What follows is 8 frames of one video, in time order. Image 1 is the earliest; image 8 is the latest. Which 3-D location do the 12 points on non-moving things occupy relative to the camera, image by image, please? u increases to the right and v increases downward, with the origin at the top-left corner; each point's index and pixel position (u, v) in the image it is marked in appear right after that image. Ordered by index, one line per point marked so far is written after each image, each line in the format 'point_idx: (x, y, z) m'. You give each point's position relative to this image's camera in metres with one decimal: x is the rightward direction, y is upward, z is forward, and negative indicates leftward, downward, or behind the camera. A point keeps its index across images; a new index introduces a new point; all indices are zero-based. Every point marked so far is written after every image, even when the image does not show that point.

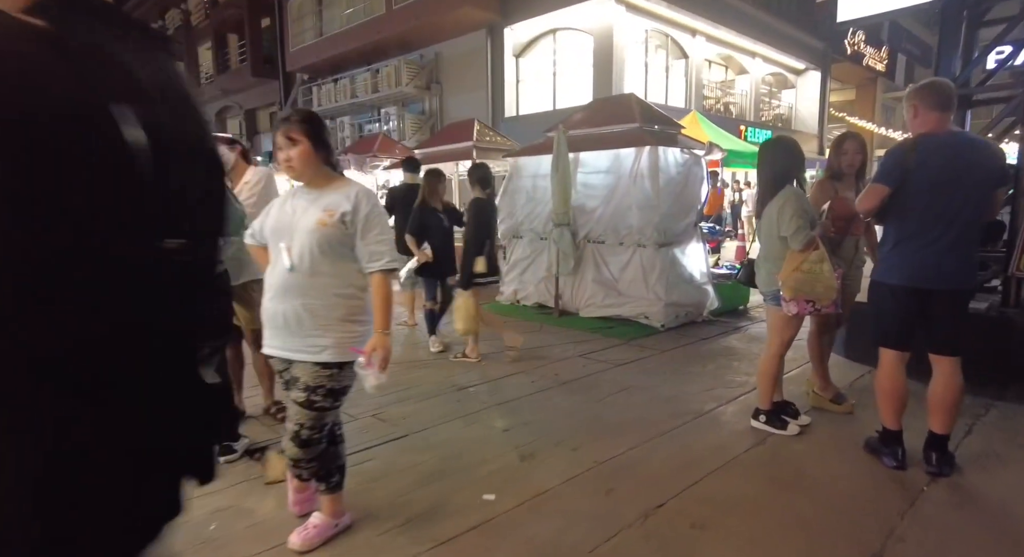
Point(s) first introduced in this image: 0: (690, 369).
0: (+1.5, -0.8, +5.1) m
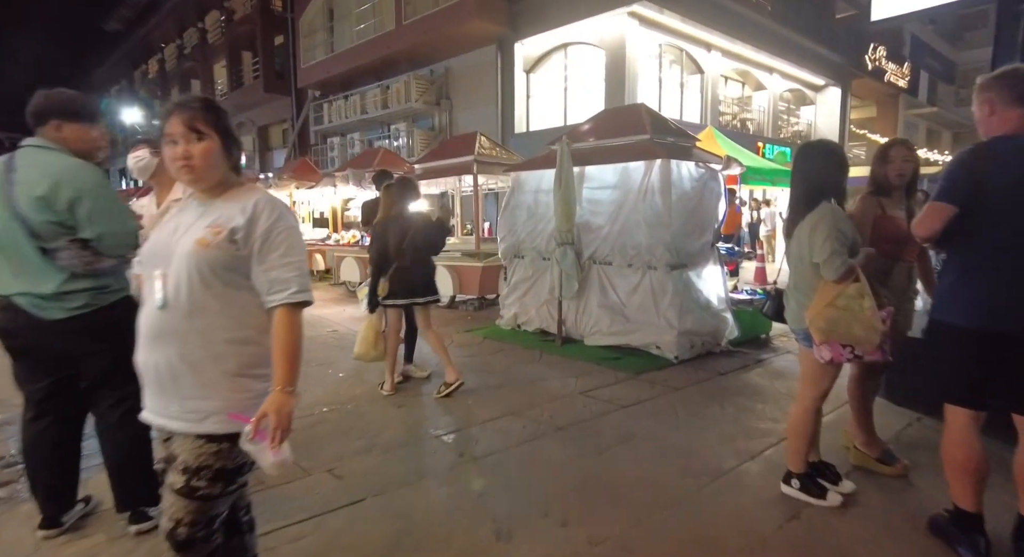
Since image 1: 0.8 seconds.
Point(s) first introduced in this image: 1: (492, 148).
0: (+1.5, -1.0, +4.5) m
1: (-0.3, +2.1, +9.5) m
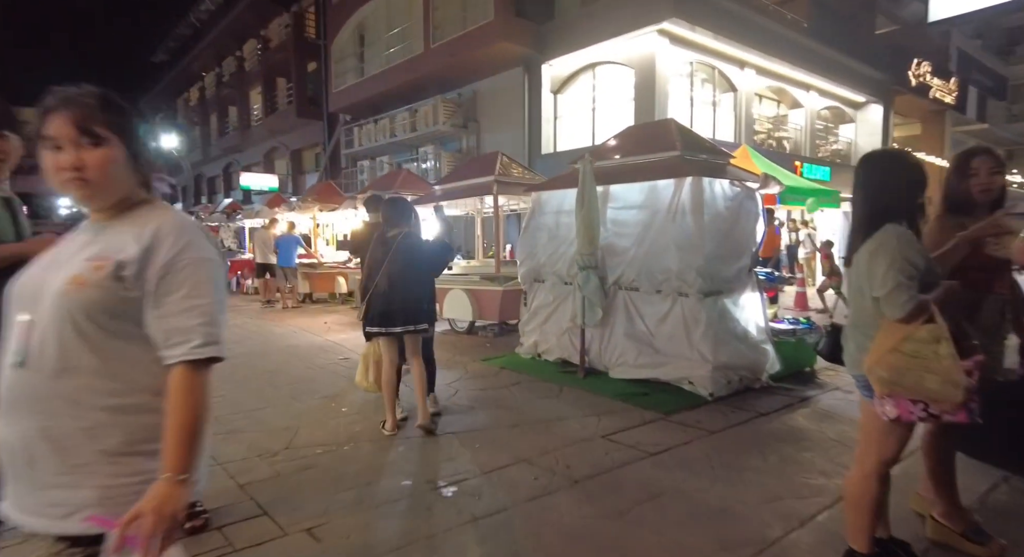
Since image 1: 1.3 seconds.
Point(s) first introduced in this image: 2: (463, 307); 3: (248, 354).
0: (+1.5, -1.2, +3.9) m
1: (0.0, +1.7, +9.1) m
2: (-0.7, -0.4, +8.9) m
3: (-3.5, -1.0, +7.9) m
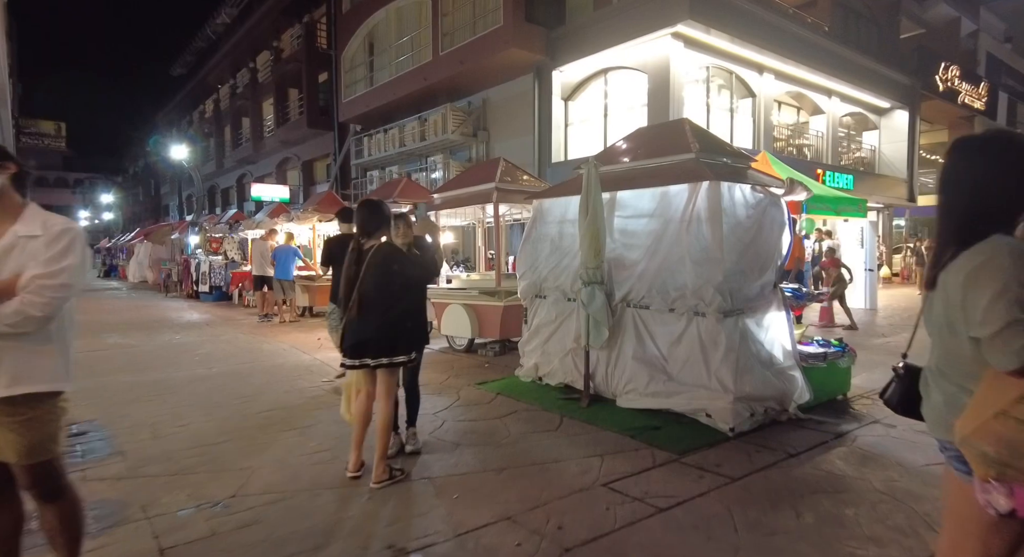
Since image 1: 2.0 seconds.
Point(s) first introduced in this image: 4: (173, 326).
0: (+1.4, -1.3, +3.2) m
1: (0.0, +1.5, +8.6) m
2: (-0.7, -0.6, +8.3) m
3: (-3.5, -1.2, +7.4) m
4: (-7.6, -1.1, +13.2) m
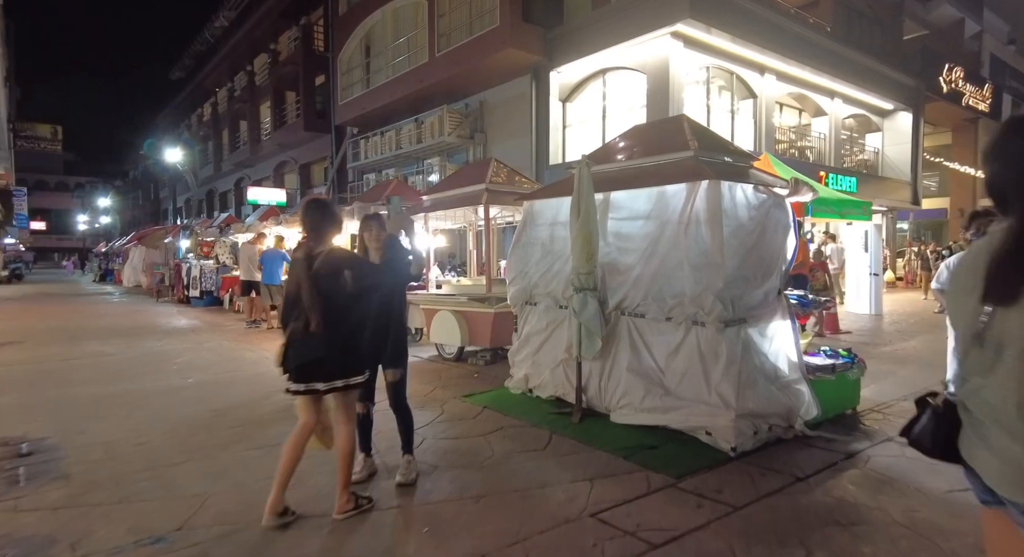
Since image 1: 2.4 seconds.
0: (+1.3, -1.4, +2.8) m
1: (-0.1, +1.4, +8.2) m
2: (-0.8, -0.7, +7.9) m
3: (-3.7, -1.3, +7.0) m
4: (-7.7, -1.2, +12.8) m
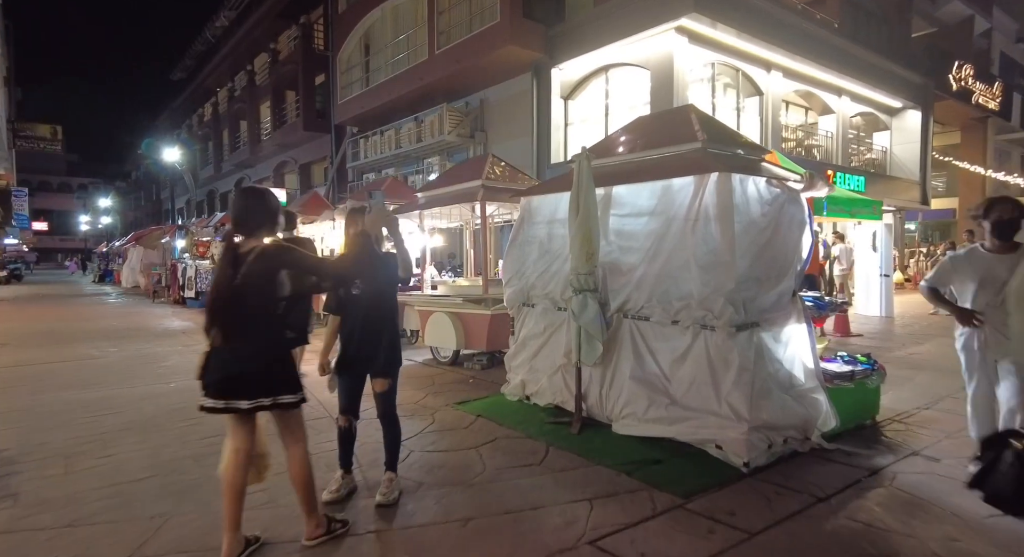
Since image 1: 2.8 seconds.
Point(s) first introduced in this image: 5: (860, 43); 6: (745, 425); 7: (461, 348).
0: (+1.3, -1.4, +2.5) m
1: (-0.1, +1.4, +7.9) m
2: (-0.9, -0.7, +7.6) m
3: (-3.7, -1.3, +6.7) m
4: (-7.7, -1.2, +12.5) m
5: (+11.2, +7.6, +19.0) m
6: (+1.6, -1.0, +4.1) m
7: (-0.7, -0.9, +7.6) m
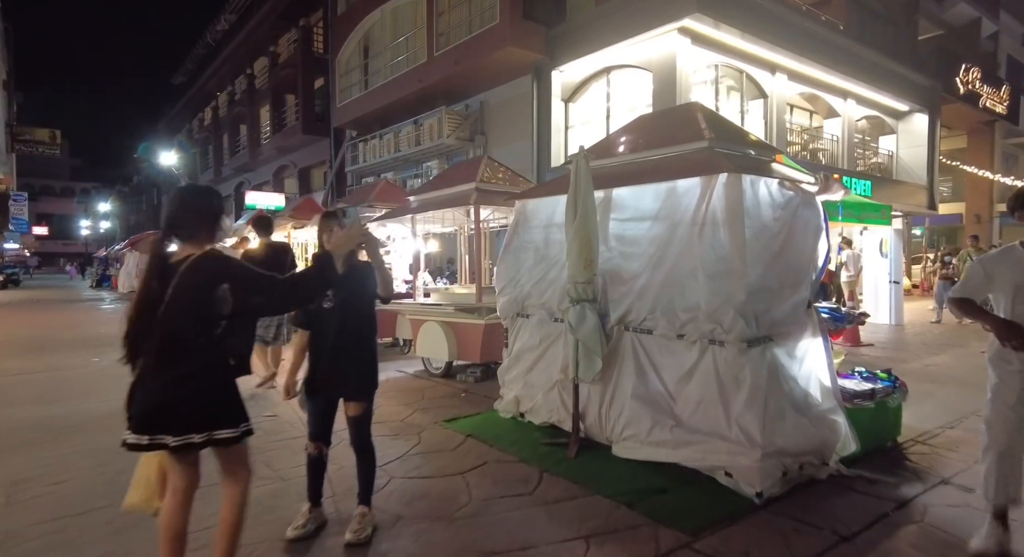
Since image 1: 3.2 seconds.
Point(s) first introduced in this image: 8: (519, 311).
0: (+1.2, -1.4, +2.1) m
1: (-0.1, +1.3, +7.5) m
2: (-0.9, -0.8, +7.2) m
3: (-3.7, -1.4, +6.3) m
4: (-7.7, -1.3, +12.2) m
5: (+11.1, +7.4, +18.6) m
6: (+1.5, -1.1, +3.7) m
7: (-0.7, -1.0, +7.2) m
8: (+0.1, -0.3, +5.6) m
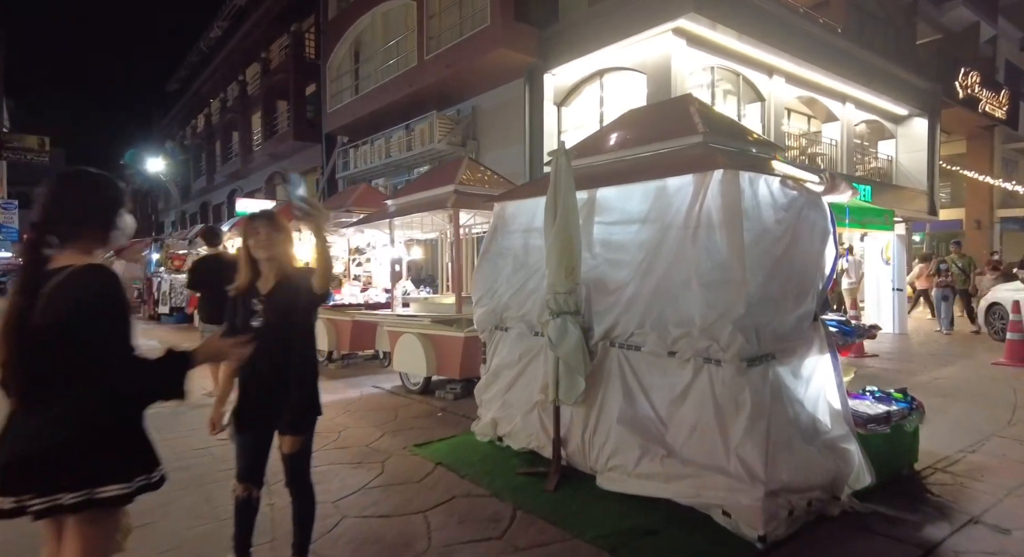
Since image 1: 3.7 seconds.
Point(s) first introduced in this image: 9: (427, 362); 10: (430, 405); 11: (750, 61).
0: (+1.0, -1.5, +1.6) m
1: (-0.4, +1.2, +7.0) m
2: (-1.1, -0.9, +6.7) m
3: (-3.9, -1.5, +5.8) m
4: (-7.9, -1.5, +11.6) m
5: (+10.9, +7.1, +18.3) m
6: (+1.4, -1.1, +3.2) m
7: (-0.9, -1.1, +6.7) m
8: (-0.1, -0.4, +5.2) m
9: (-1.0, -0.9, +6.6) m
10: (-0.9, -1.4, +6.4) m
11: (+6.4, +5.9, +15.9) m
